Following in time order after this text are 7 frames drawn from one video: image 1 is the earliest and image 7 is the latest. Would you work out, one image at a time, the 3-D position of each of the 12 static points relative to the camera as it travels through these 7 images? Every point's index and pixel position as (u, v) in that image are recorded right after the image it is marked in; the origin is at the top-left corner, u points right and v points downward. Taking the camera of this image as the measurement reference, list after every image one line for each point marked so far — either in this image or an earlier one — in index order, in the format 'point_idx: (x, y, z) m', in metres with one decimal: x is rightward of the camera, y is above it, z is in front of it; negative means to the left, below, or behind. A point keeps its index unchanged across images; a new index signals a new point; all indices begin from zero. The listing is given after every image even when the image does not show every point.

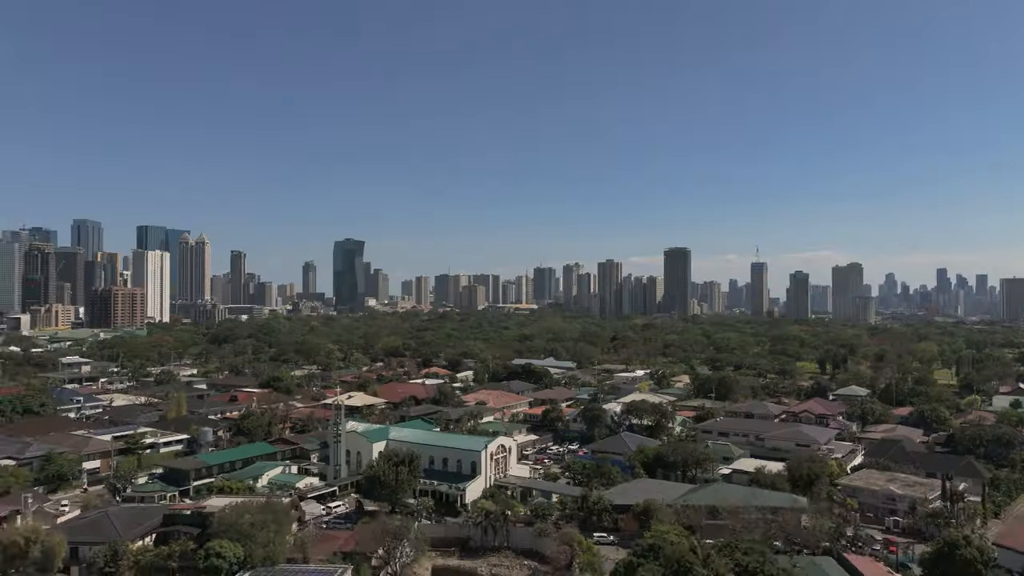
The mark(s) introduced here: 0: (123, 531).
0: (-9.2, -5.7, +17.3) m
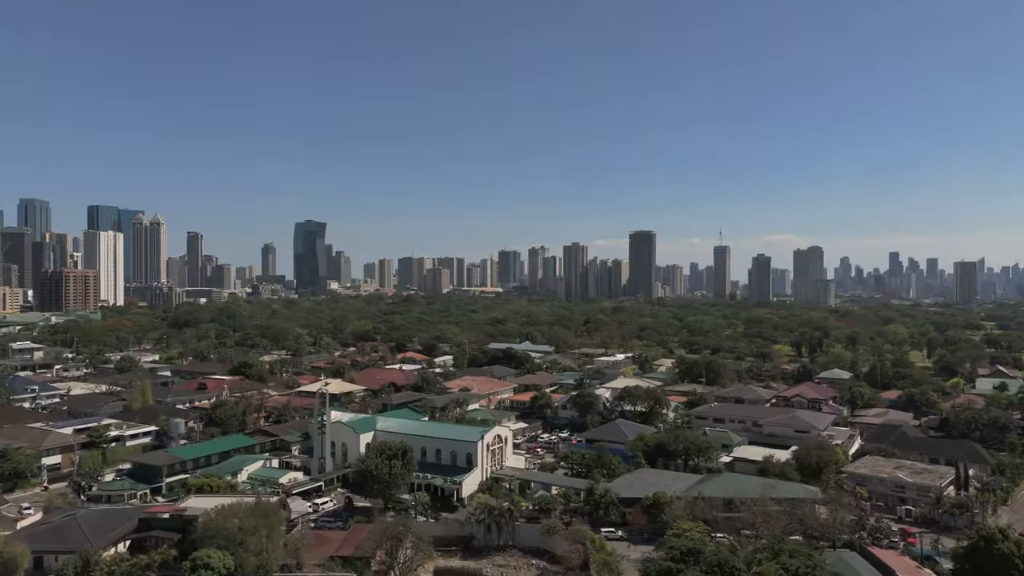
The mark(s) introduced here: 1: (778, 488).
0: (-8.9, -5.3, +15.6) m
1: (+7.3, -5.4, +20.0) m
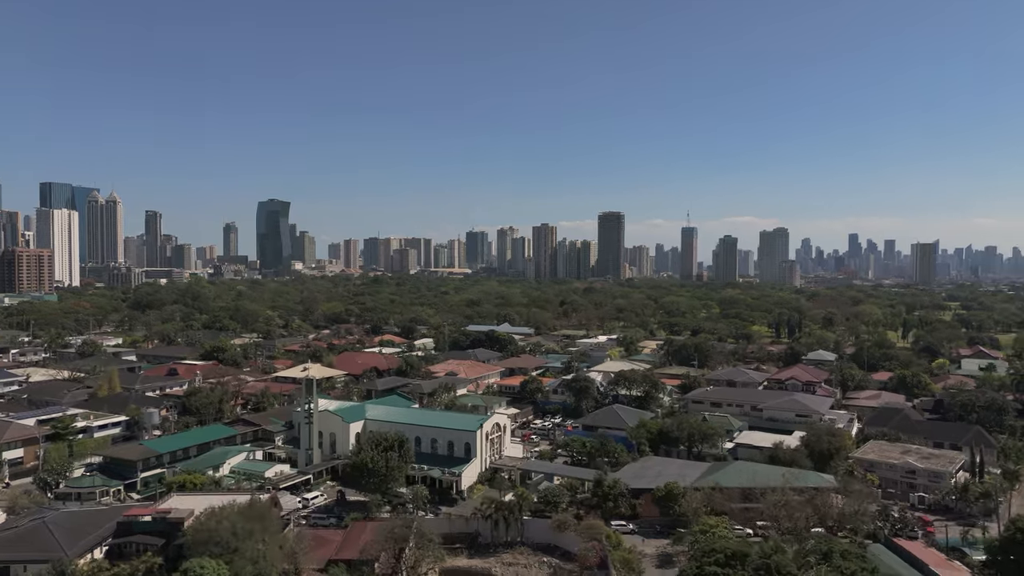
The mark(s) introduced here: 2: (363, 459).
0: (-8.6, -4.9, +14.1) m
1: (+7.4, -4.9, +19.2) m
2: (-3.9, -4.5, +19.3) m
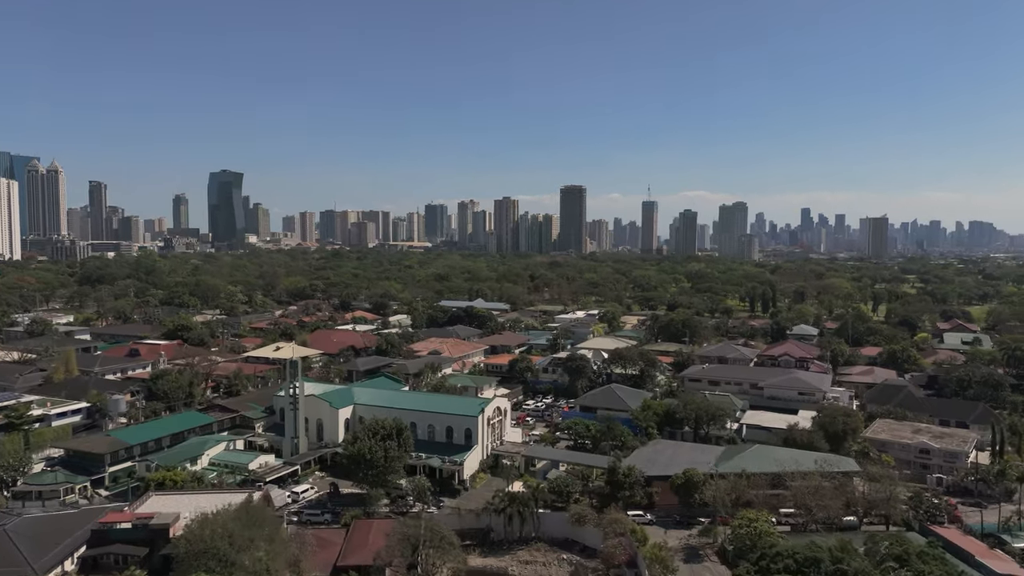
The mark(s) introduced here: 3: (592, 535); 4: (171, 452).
0: (-8.0, -4.5, +12.3) m
1: (+7.7, -4.3, +18.3) m
2: (-3.7, -3.9, +17.7) m
3: (+1.7, -5.4, +15.9) m
4: (-9.0, -4.3, +19.2) m
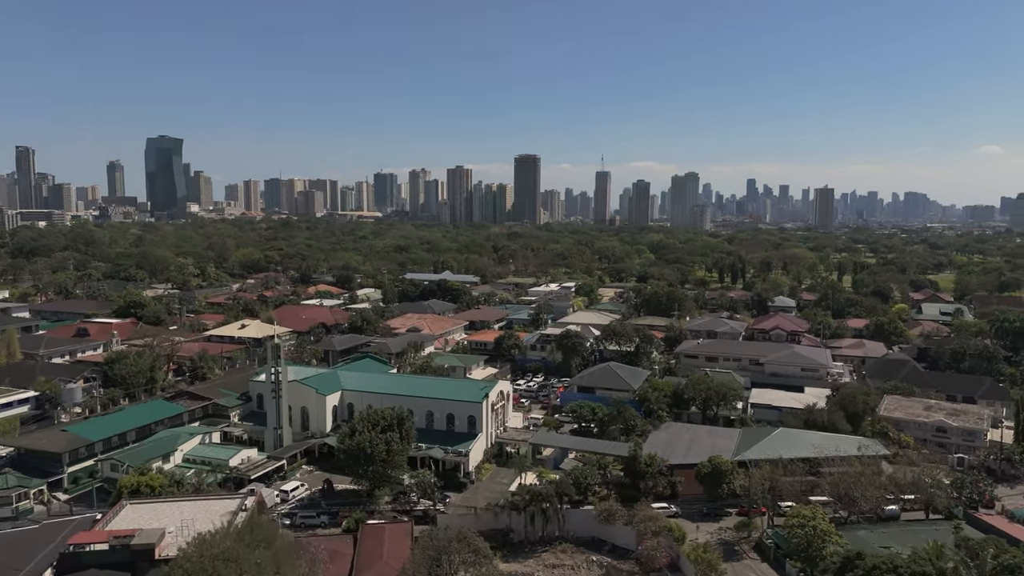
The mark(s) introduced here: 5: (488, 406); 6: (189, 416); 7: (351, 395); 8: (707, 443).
0: (-7.3, -4.3, +10.2) m
1: (+7.9, -3.7, +17.3) m
2: (-3.3, -3.4, +15.9) m
3: (+2.2, -4.9, +14.5) m
4: (-8.7, -3.7, +17.1) m
5: (-0.6, -3.0, +18.7) m
6: (-8.7, -3.4, +19.8) m
7: (-4.3, -2.9, +19.6) m
8: (+4.9, -3.8, +18.2) m
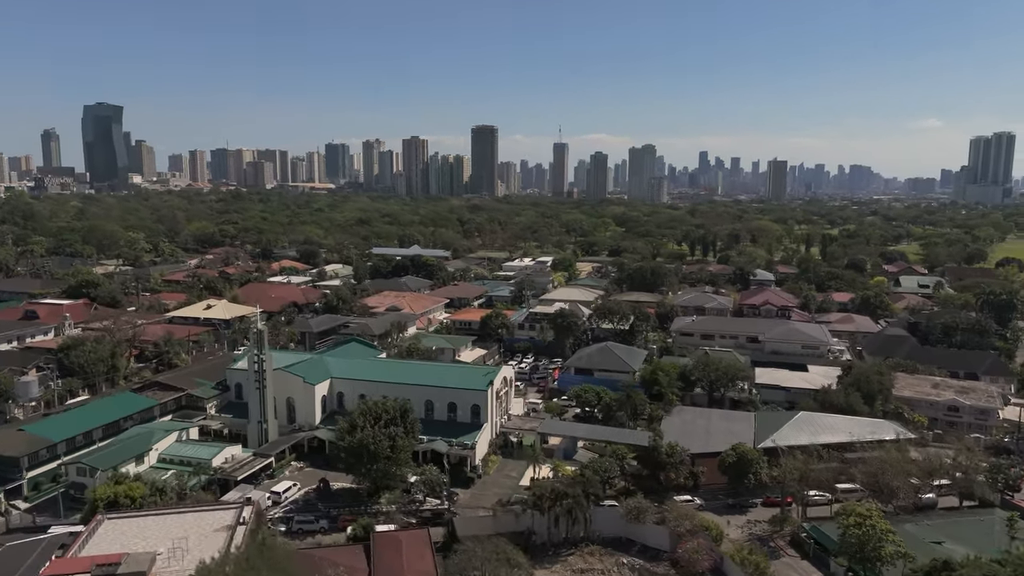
0: (-6.6, -4.1, +8.6) m
1: (+8.2, -3.2, +16.6) m
2: (-3.0, -3.0, +14.5) m
3: (+2.6, -4.5, +13.5) m
4: (-8.4, -3.4, +15.3) m
5: (-0.5, -2.5, +17.4) m
6: (-8.6, -3.0, +18.0) m
7: (-4.2, -2.4, +18.0) m
8: (+5.0, -3.3, +17.3) m
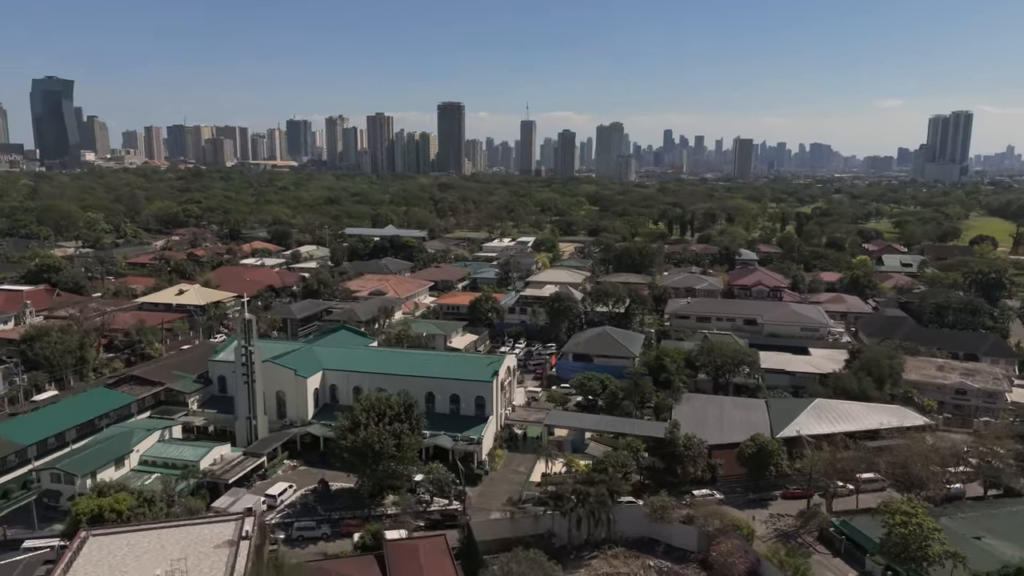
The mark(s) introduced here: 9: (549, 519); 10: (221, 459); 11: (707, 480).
0: (-6.0, -4.1, +7.4) m
1: (+8.3, -2.8, +16.1) m
2: (-2.7, -2.7, +13.4) m
3: (+2.9, -4.3, +12.7) m
4: (-8.2, -3.1, +14.0) m
5: (-0.4, -2.2, +16.5) m
6: (-8.5, -2.7, +16.6) m
7: (-4.1, -2.0, +16.9) m
8: (+5.2, -2.9, +16.6) m
9: (+0.6, -4.0, +12.8) m
10: (-5.8, -3.4, +14.5) m
11: (+4.1, -3.9, +15.1) m
